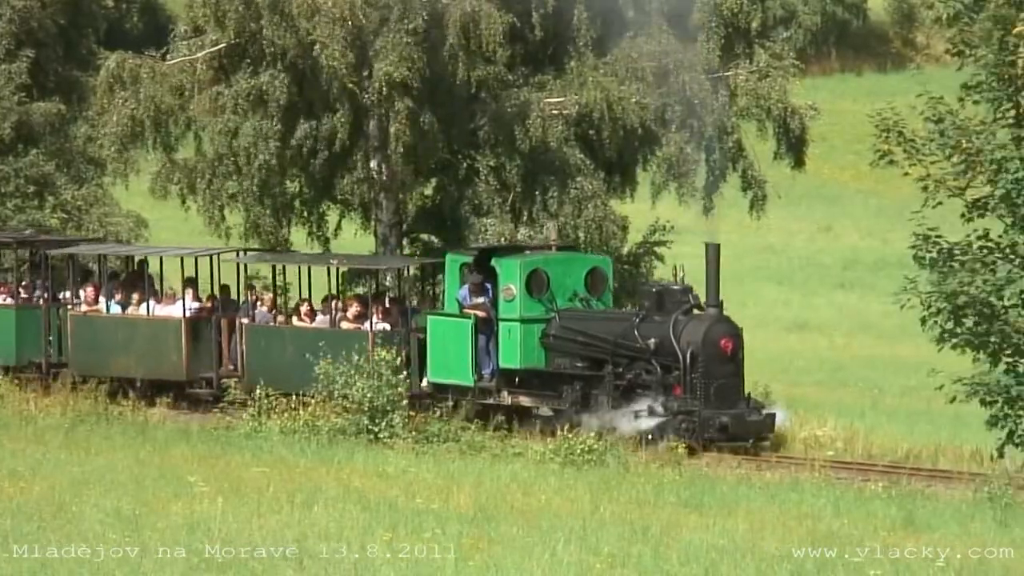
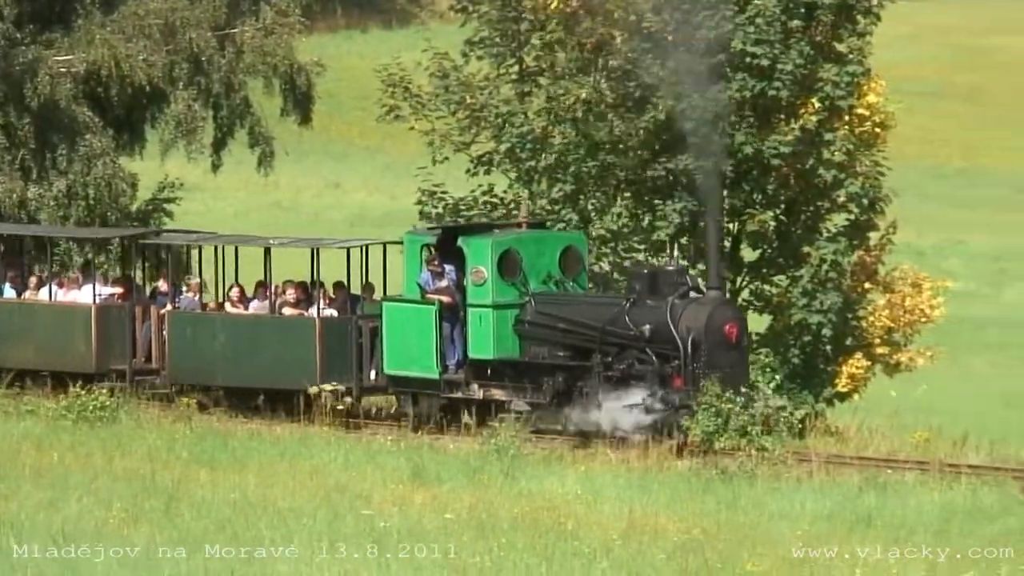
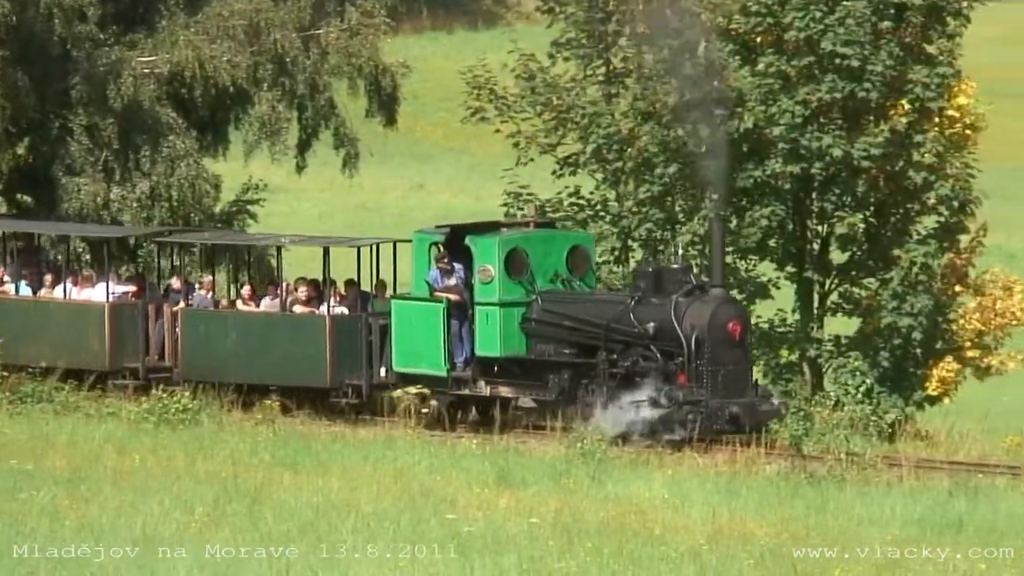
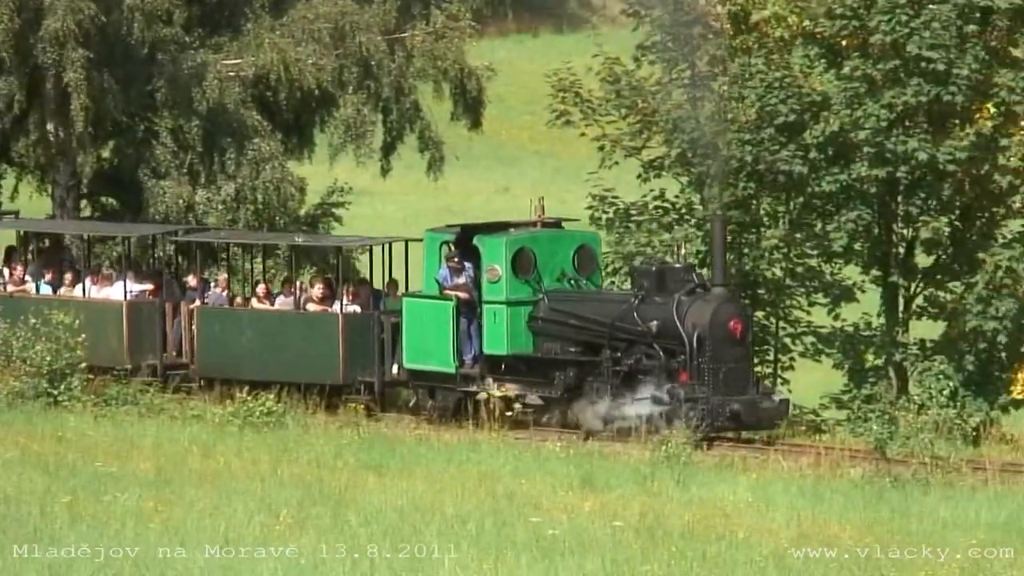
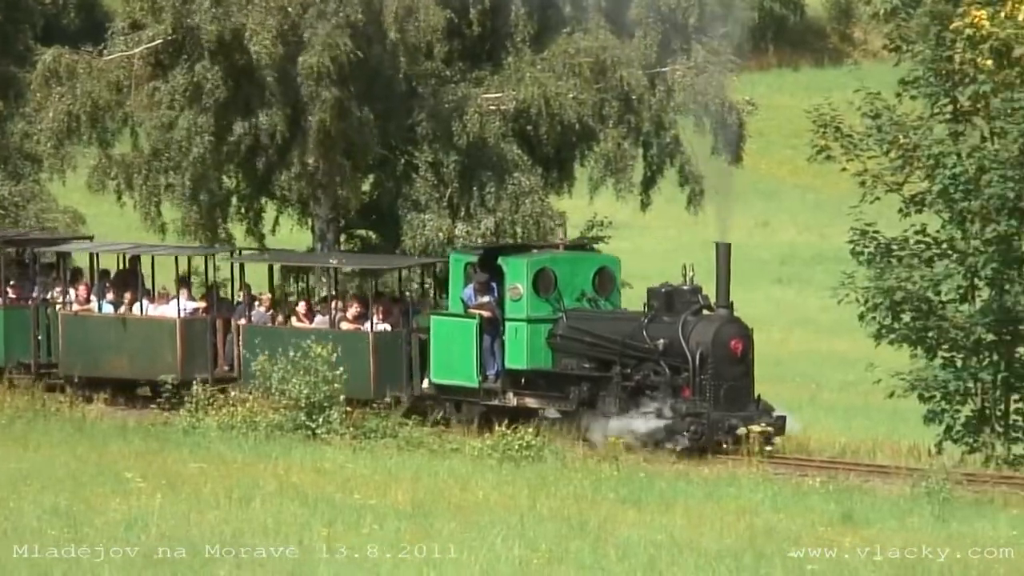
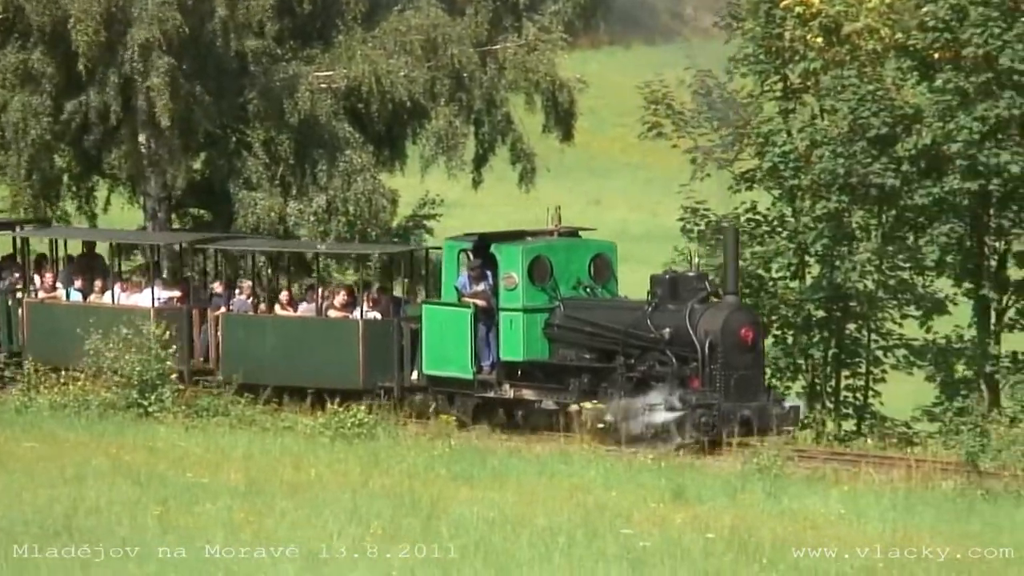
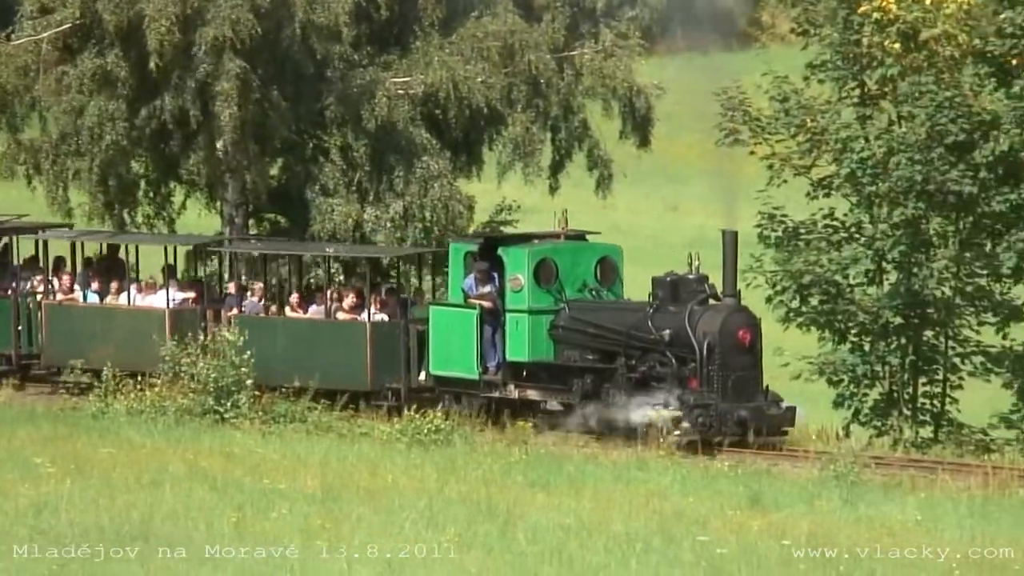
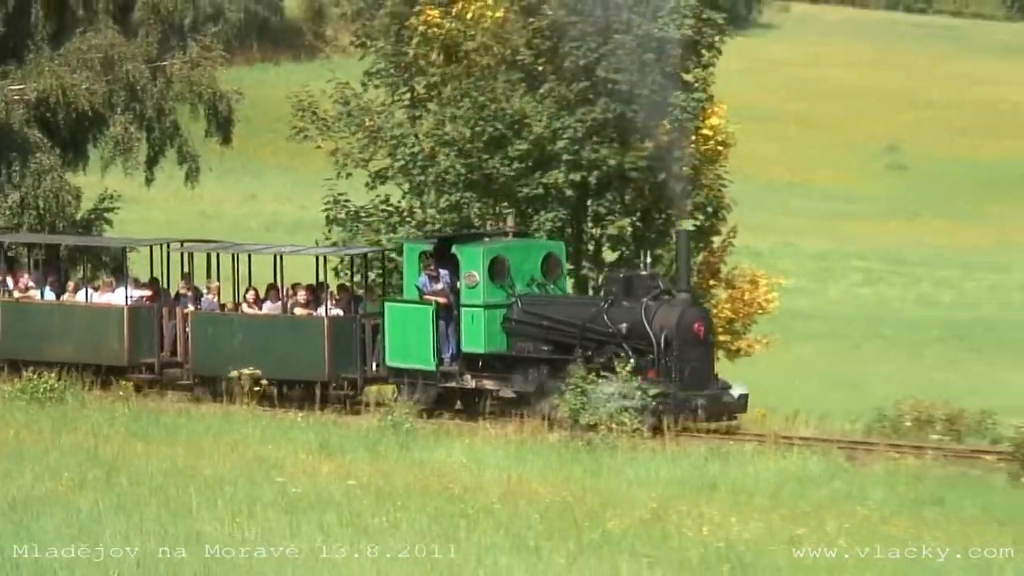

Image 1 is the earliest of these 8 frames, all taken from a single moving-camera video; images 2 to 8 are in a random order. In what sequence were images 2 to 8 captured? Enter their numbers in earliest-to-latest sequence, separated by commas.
5, 7, 6, 4, 3, 2, 8
